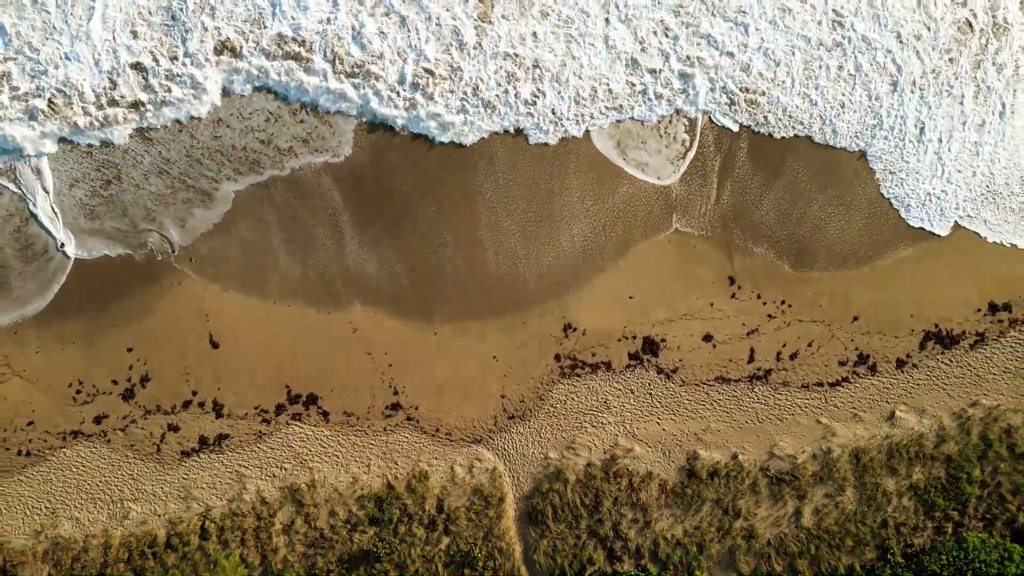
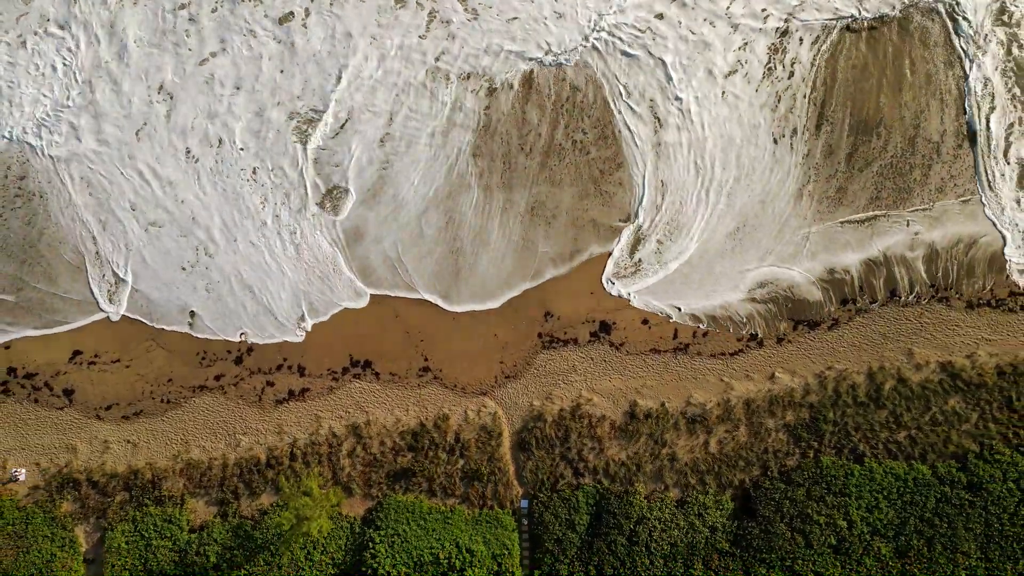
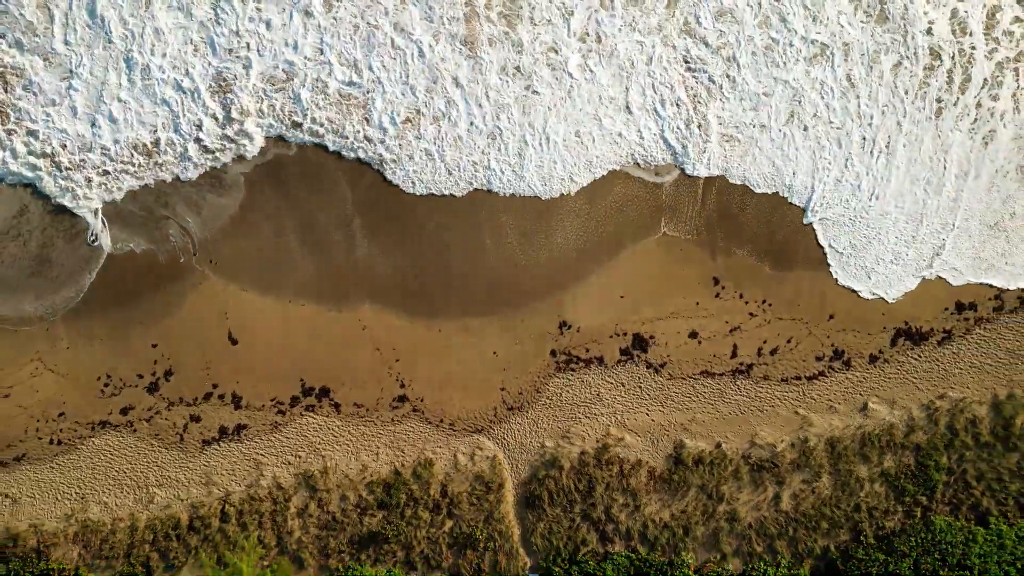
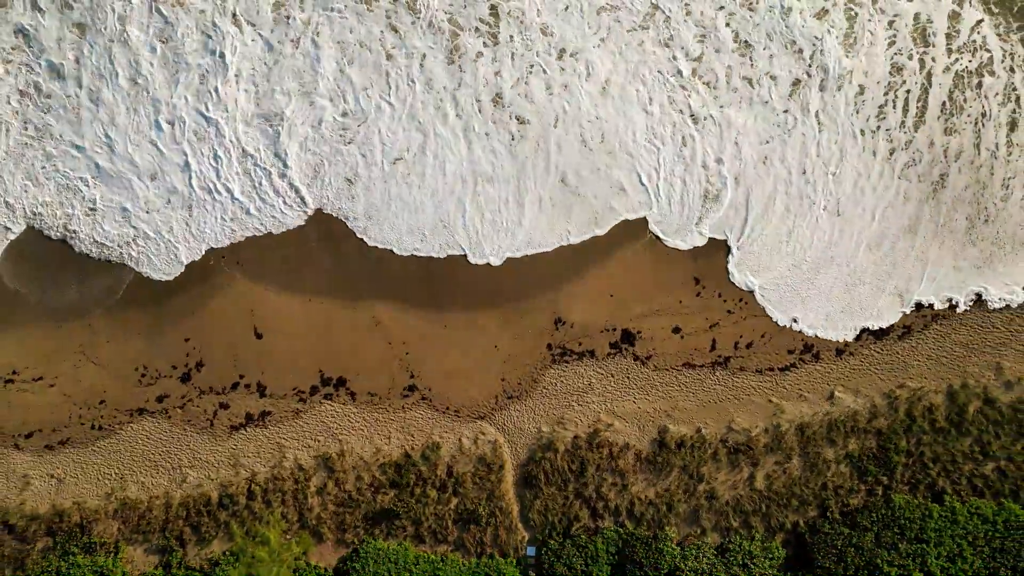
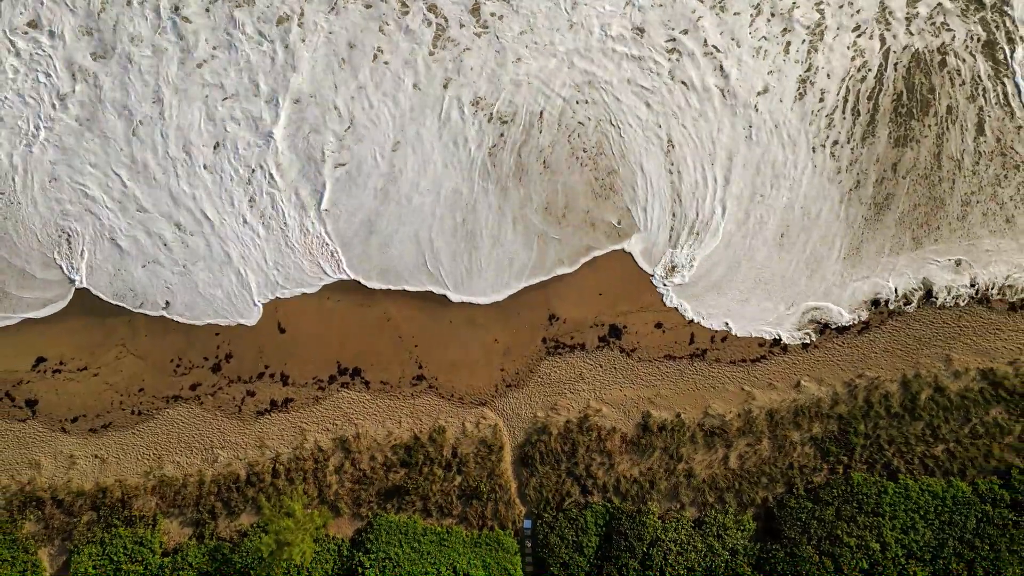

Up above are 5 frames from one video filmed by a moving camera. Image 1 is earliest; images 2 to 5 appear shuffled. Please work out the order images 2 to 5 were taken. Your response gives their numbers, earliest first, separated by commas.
3, 4, 5, 2
